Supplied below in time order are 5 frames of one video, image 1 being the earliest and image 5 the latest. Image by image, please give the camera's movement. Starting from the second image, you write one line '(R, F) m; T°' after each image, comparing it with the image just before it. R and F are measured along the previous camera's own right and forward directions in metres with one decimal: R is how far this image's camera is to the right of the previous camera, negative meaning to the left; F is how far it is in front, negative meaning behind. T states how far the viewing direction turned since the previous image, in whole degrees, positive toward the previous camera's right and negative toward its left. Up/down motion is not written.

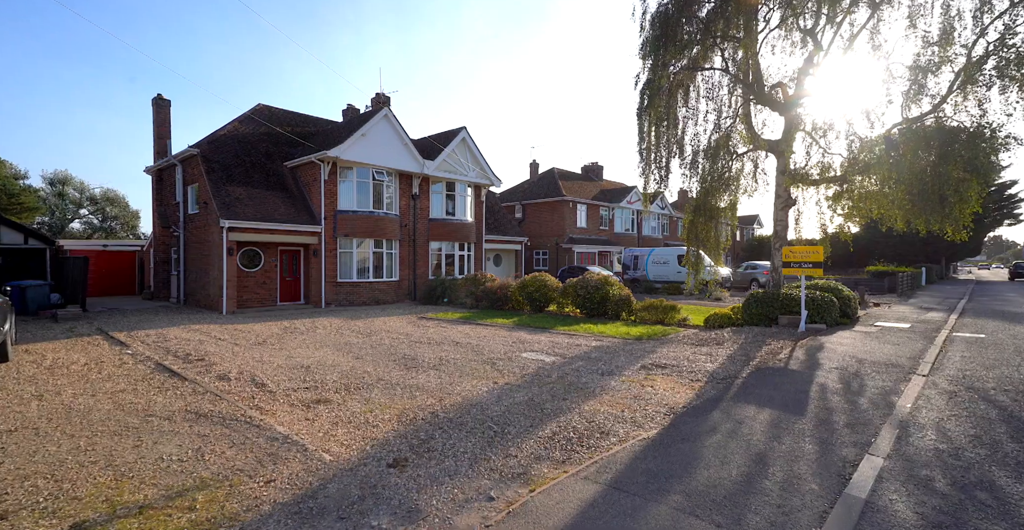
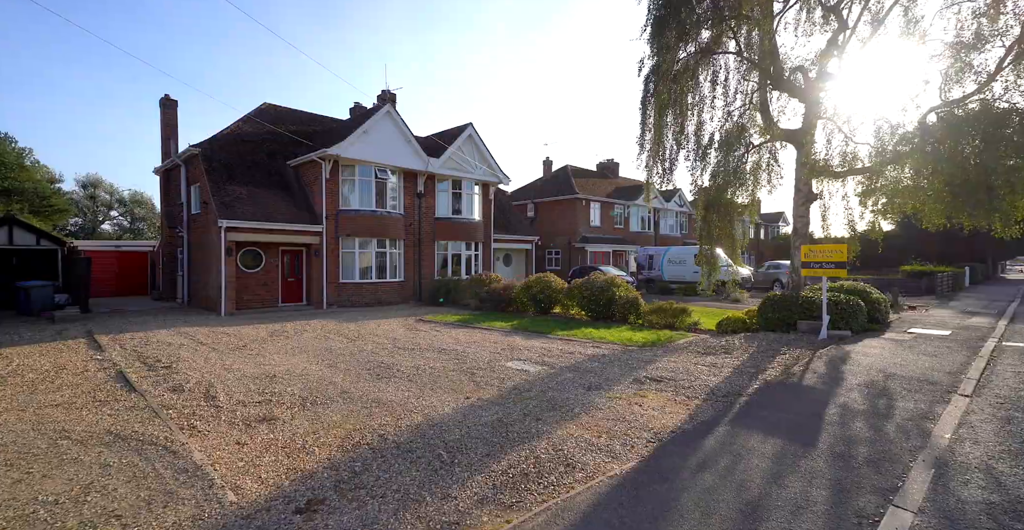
(+0.6, +0.8) m; -3°
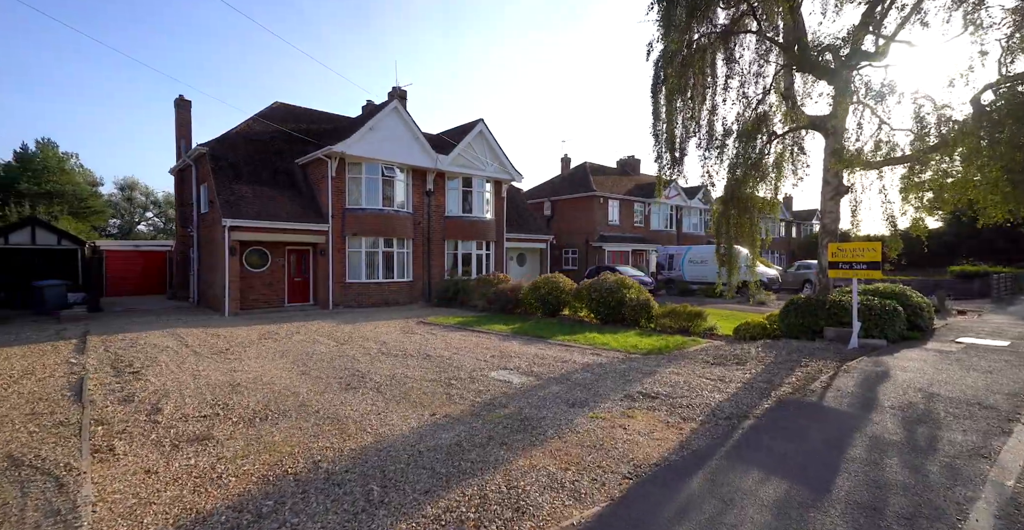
(+0.6, +0.8) m; -3°
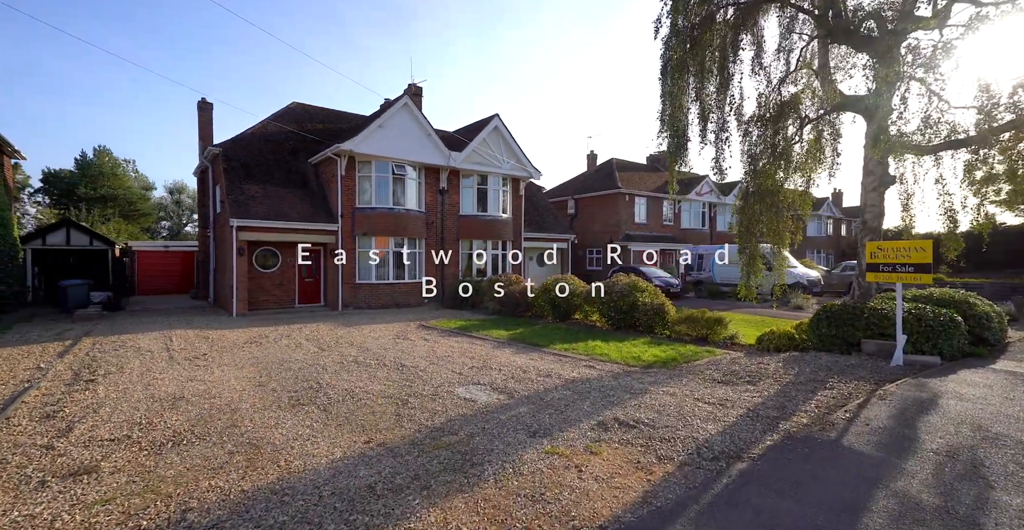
(+0.9, +0.9) m; -4°
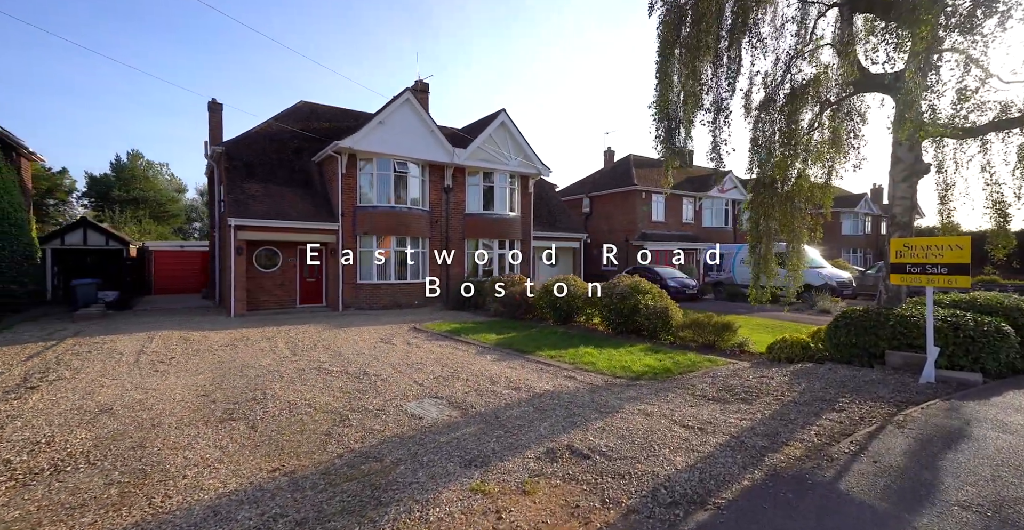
(+0.8, +0.8) m; -3°
